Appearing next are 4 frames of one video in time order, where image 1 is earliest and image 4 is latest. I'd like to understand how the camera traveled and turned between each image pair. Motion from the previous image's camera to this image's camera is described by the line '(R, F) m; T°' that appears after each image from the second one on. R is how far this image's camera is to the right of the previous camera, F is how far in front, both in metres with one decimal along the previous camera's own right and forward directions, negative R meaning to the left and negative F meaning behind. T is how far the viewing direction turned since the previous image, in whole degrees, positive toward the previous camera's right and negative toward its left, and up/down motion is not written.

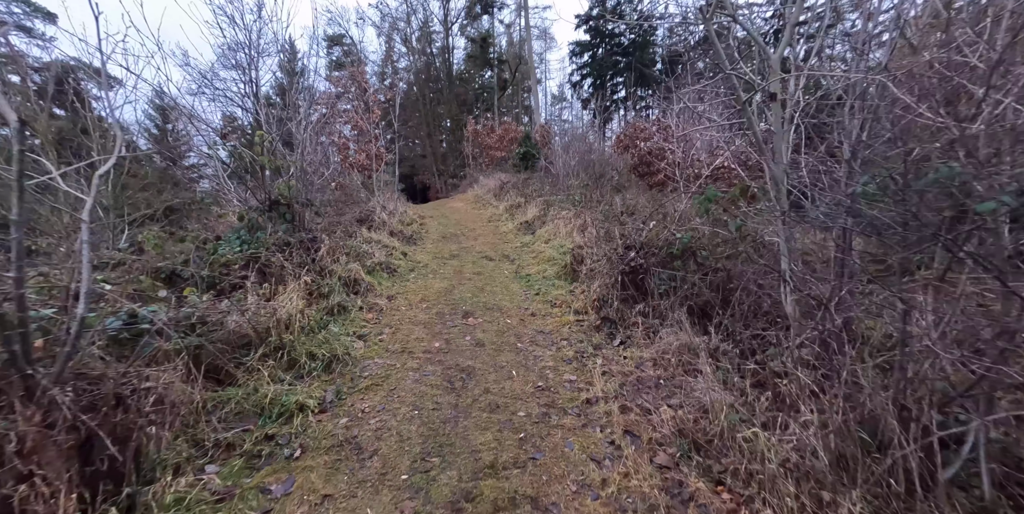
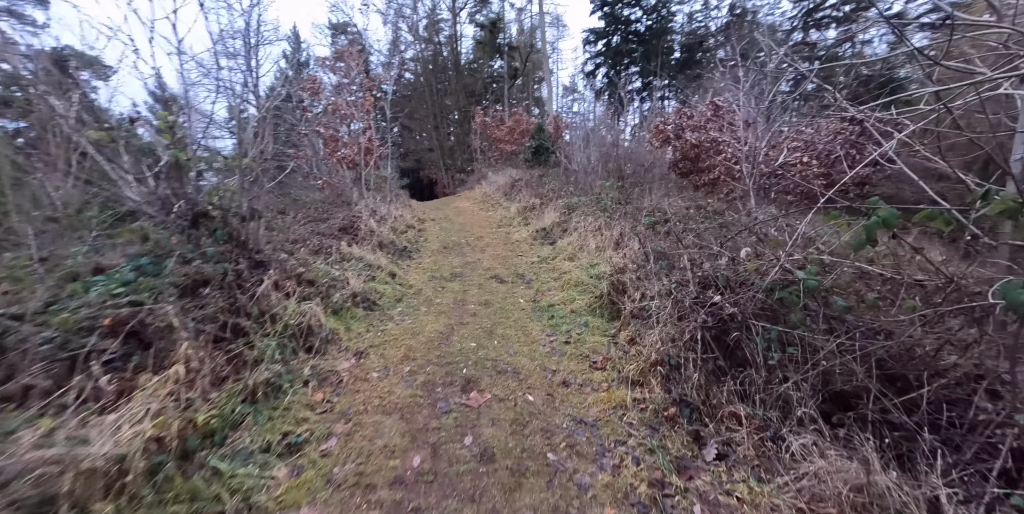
(-0.1, +1.5) m; -1°
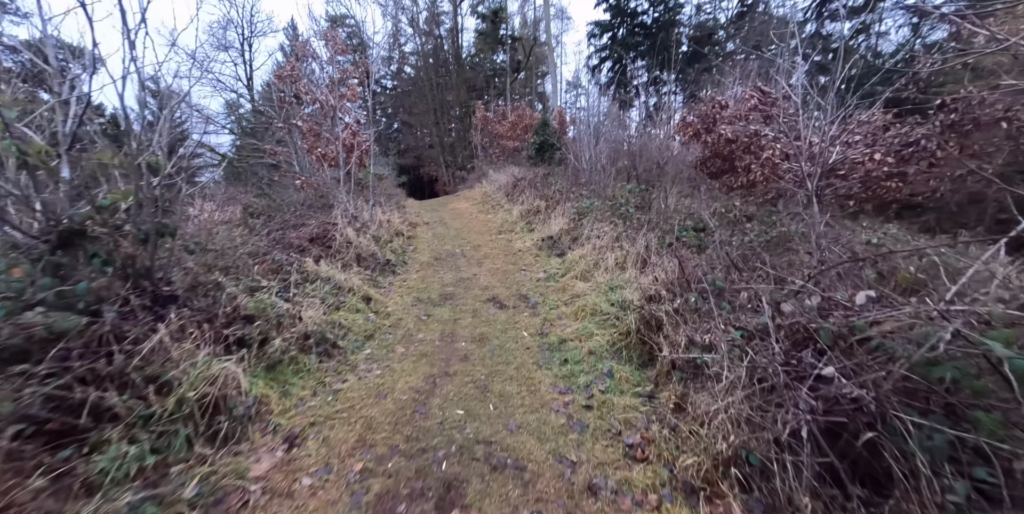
(0.0, +1.0) m; 0°
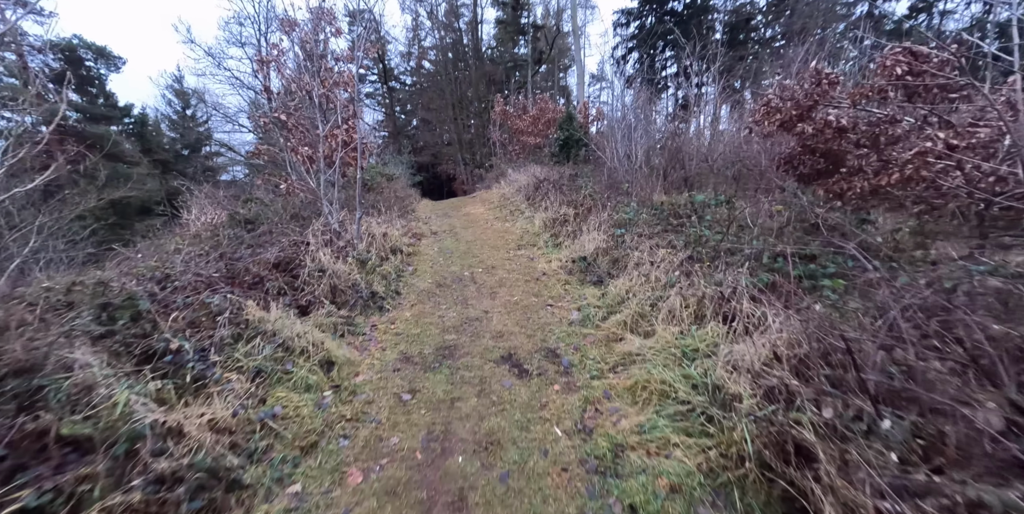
(0.0, +1.5) m; -3°
